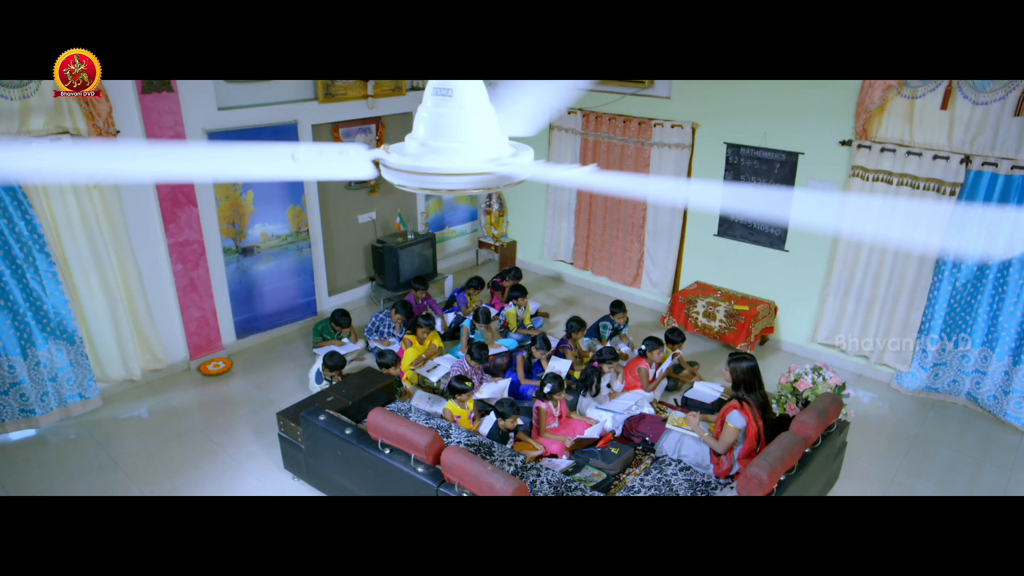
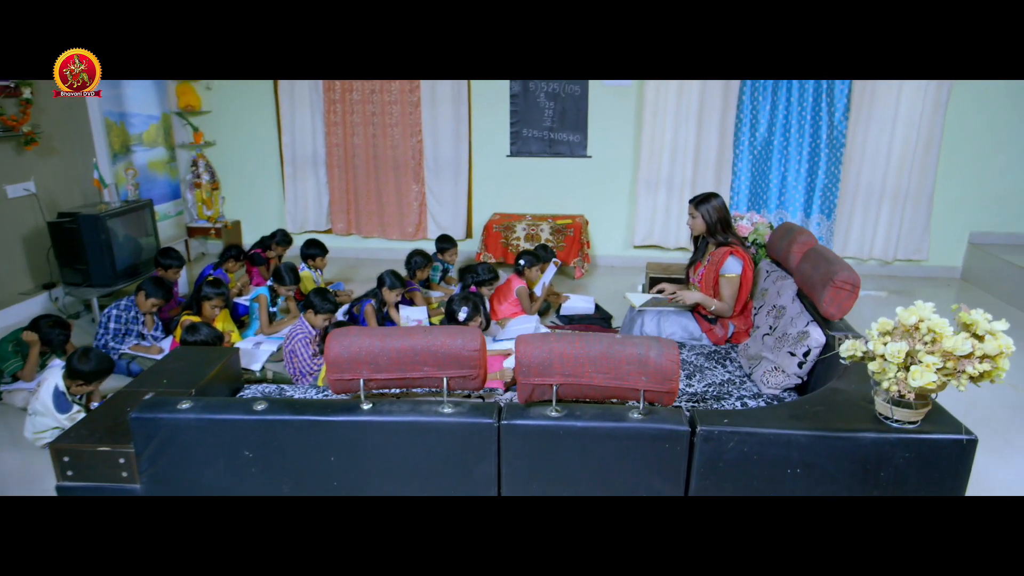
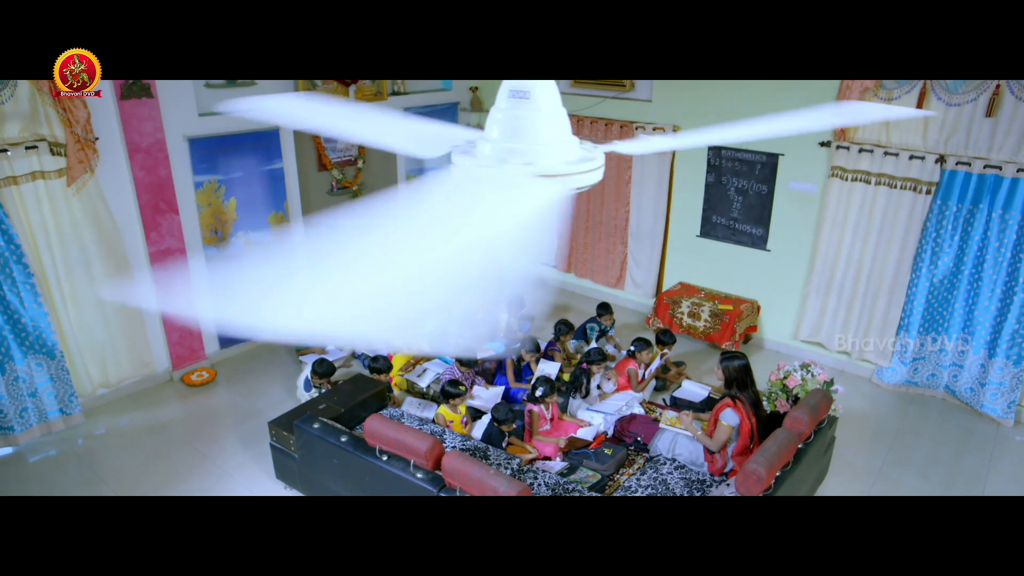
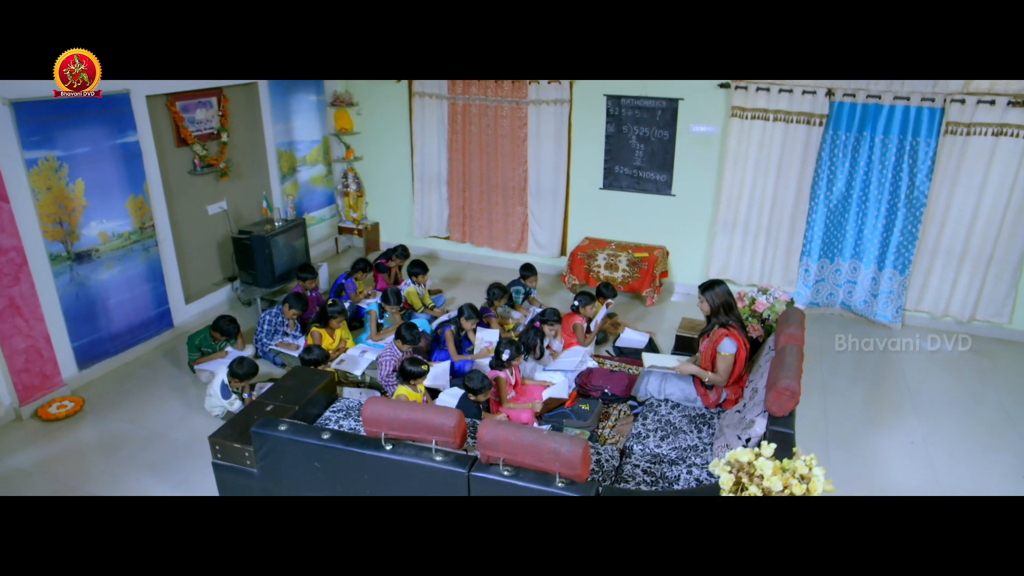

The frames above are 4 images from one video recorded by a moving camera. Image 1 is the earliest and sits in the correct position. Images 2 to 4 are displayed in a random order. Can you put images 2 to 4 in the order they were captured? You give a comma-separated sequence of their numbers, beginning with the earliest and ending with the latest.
3, 4, 2
